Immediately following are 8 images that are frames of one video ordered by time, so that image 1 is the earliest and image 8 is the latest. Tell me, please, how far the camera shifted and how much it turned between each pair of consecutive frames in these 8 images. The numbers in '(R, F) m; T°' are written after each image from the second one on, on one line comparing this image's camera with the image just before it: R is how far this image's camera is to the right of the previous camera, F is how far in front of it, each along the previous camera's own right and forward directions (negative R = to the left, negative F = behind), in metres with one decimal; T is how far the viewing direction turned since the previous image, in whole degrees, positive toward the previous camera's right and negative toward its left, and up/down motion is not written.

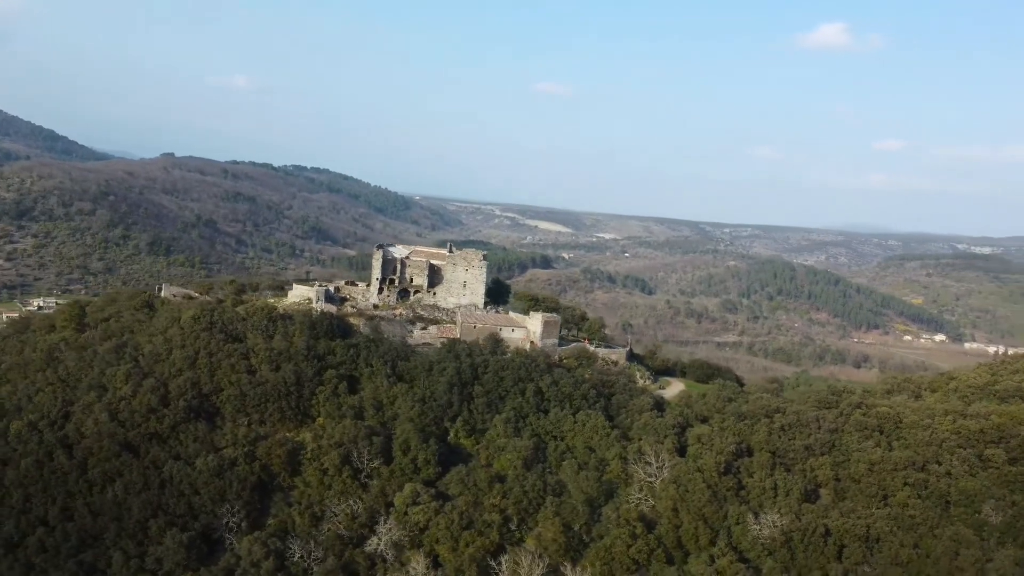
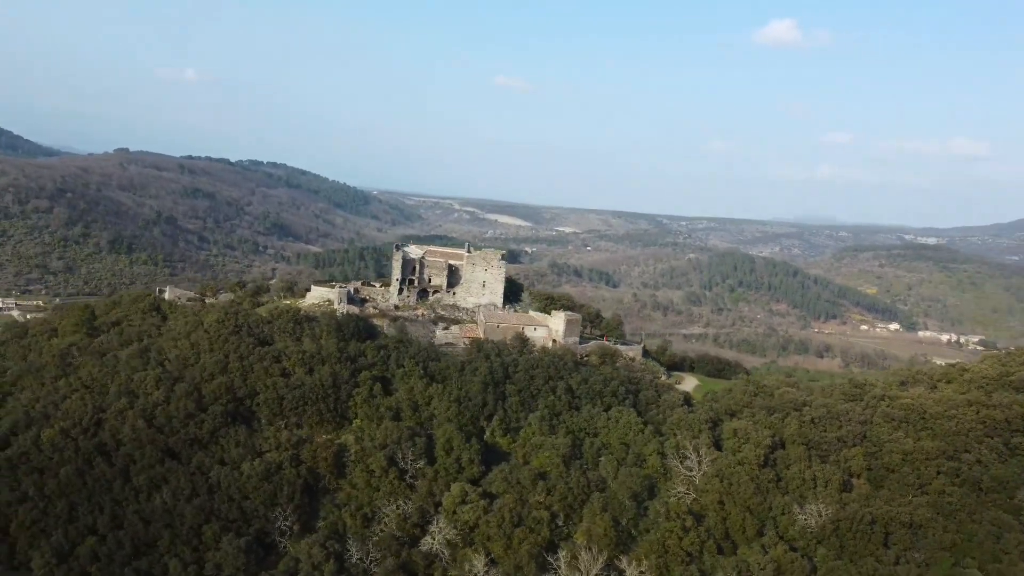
(-2.4, -0.3) m; +3°
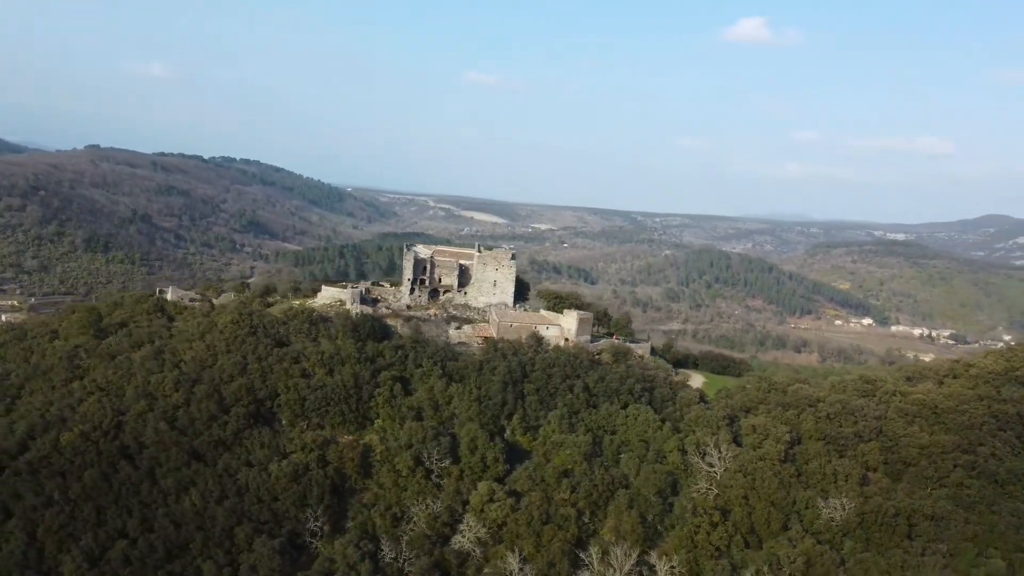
(-1.4, -0.2) m; +2°
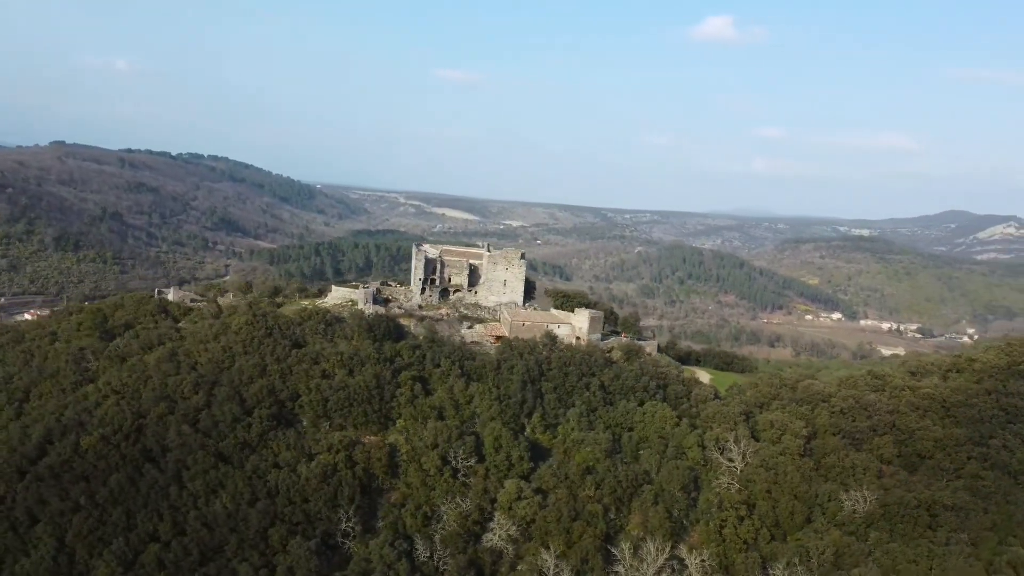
(-1.6, -0.2) m; +2°
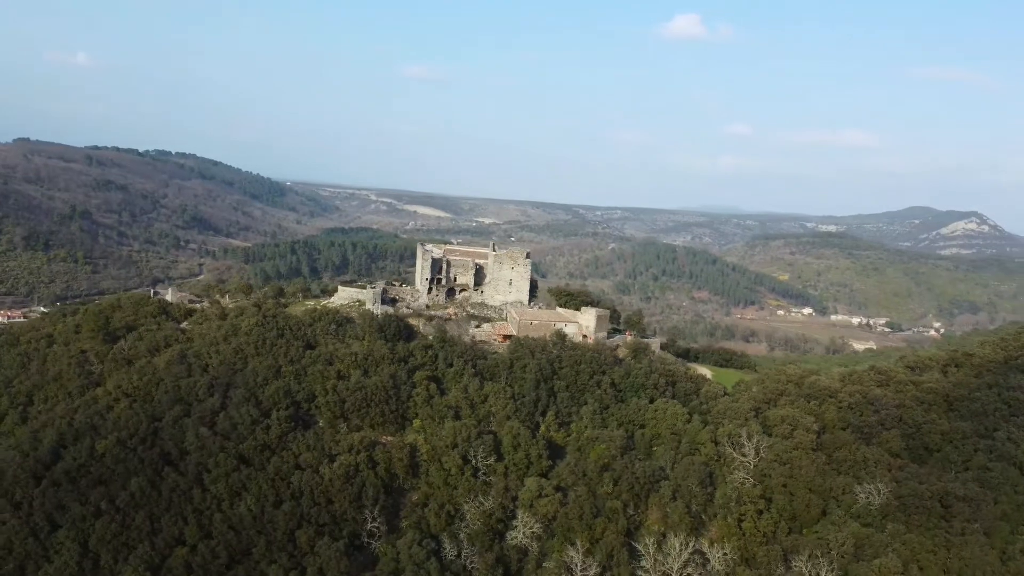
(-1.4, -0.2) m; +2°
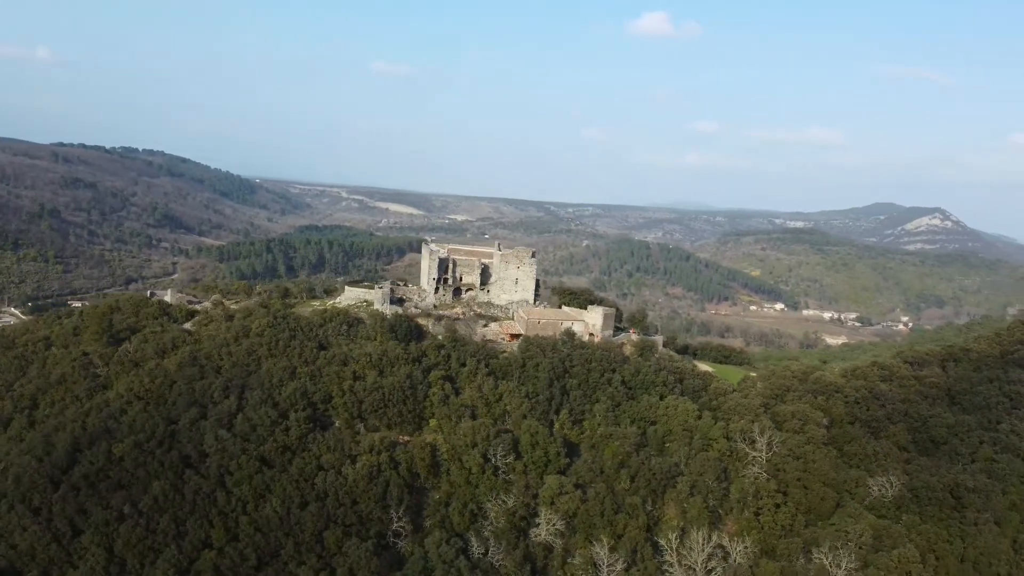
(-1.4, -0.2) m; +2°
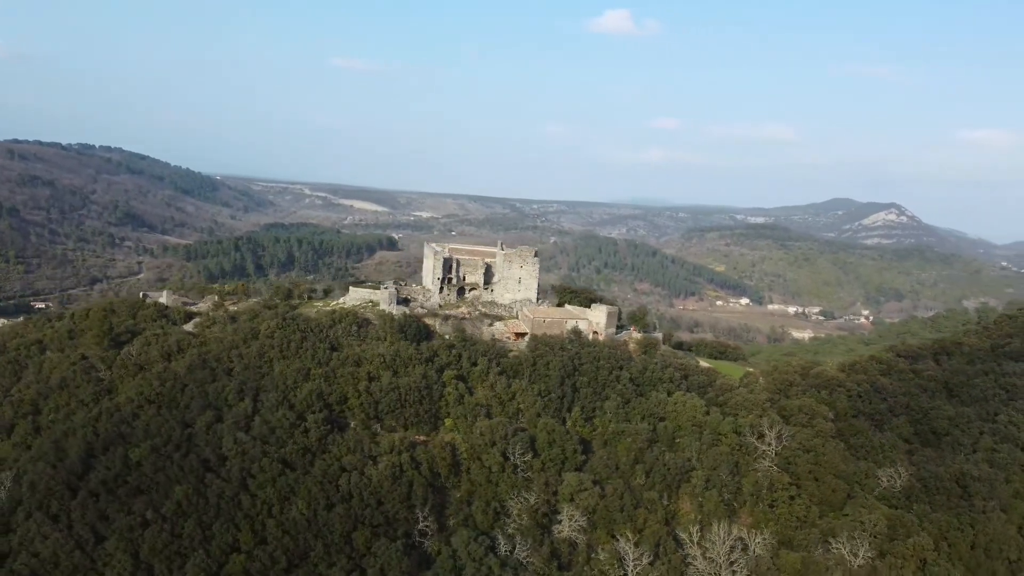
(-1.5, -0.2) m; +2°
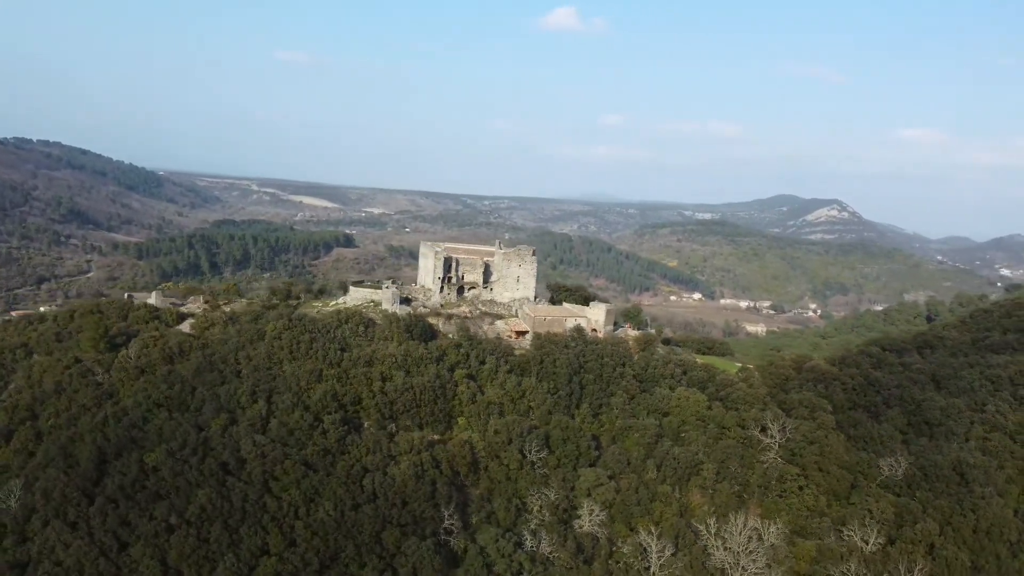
(-1.9, -0.3) m; +3°
